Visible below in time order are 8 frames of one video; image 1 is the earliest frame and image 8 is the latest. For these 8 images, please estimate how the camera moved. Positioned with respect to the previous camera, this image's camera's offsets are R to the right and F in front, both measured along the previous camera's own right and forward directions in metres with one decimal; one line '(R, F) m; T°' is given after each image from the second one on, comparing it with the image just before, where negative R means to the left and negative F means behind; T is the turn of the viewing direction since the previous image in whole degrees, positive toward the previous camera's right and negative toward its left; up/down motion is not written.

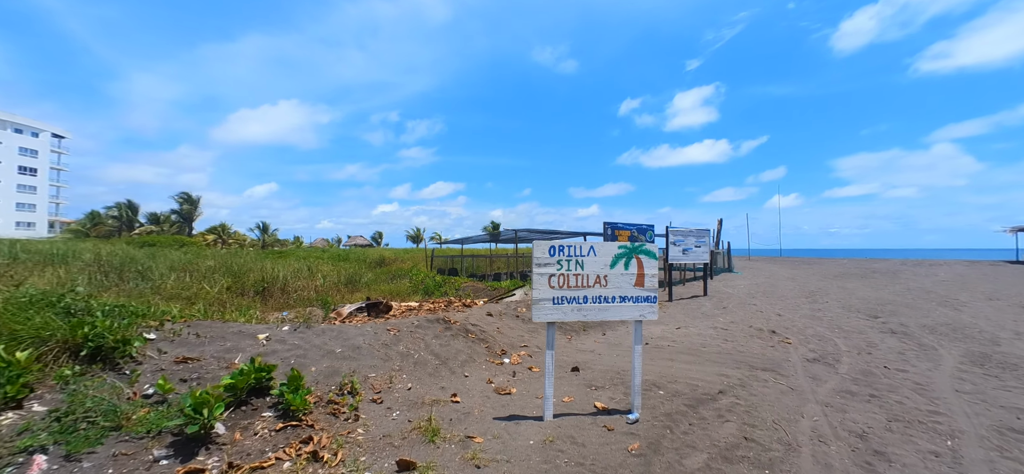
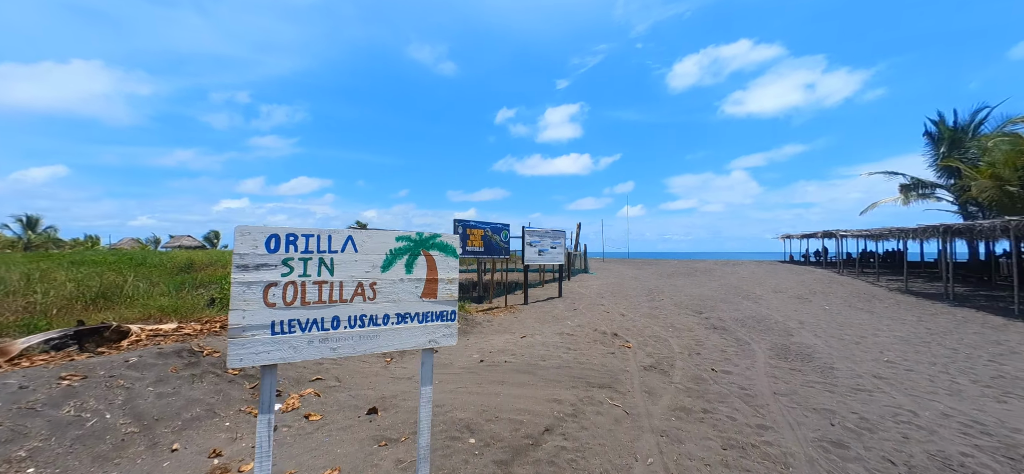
(+0.8, +1.1) m; +17°
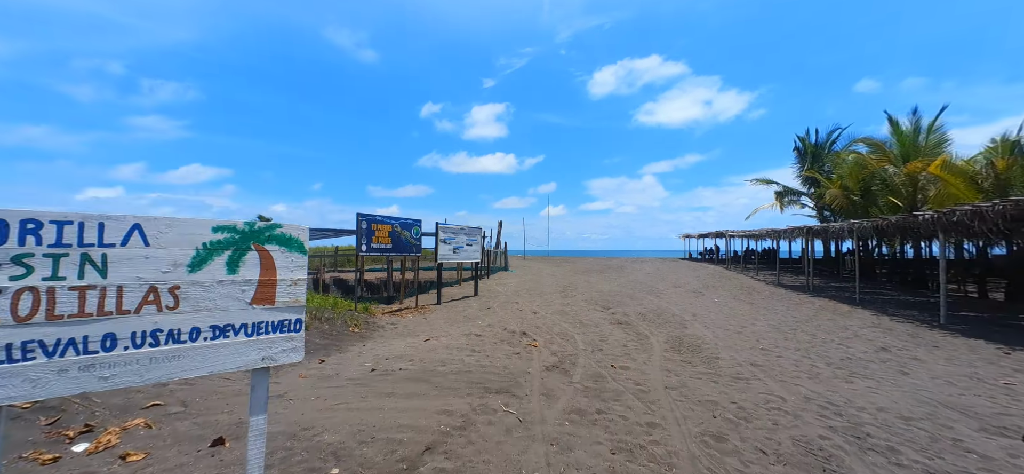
(+0.3, +0.3) m; +11°
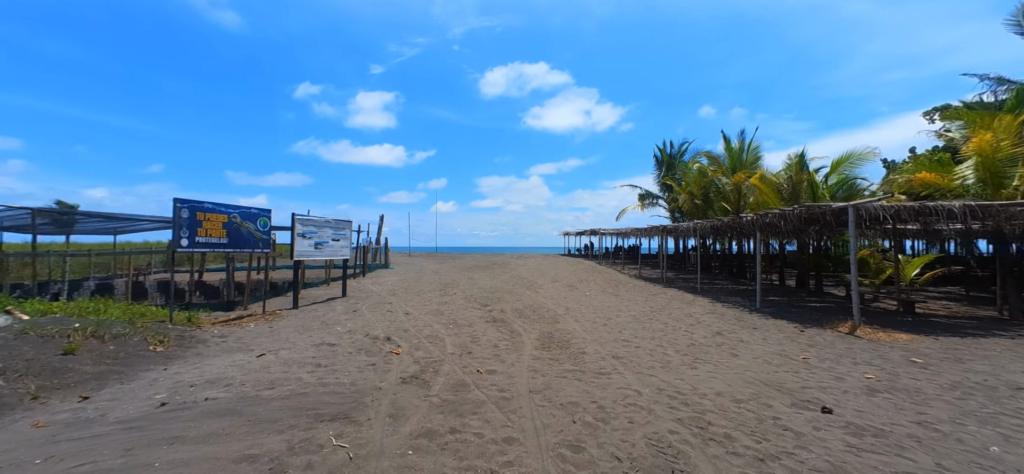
(+0.4, +0.5) m; +16°
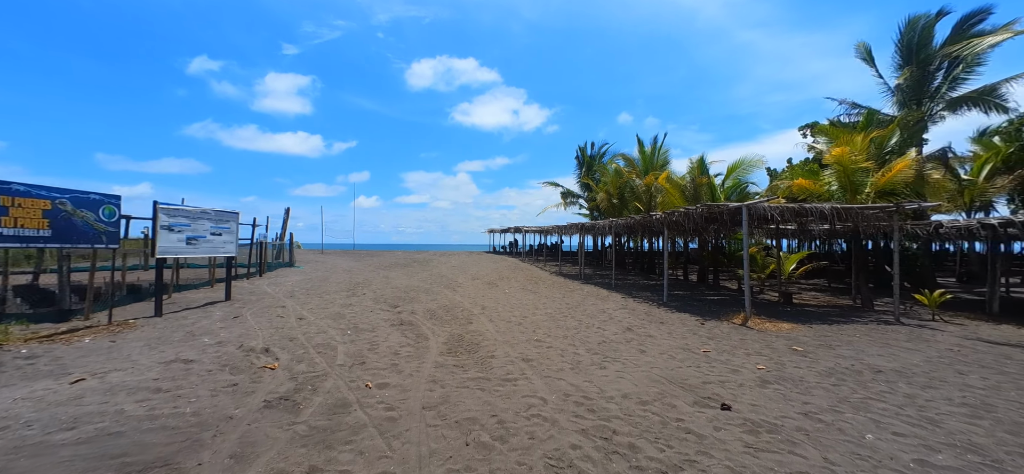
(+0.3, +0.5) m; +10°
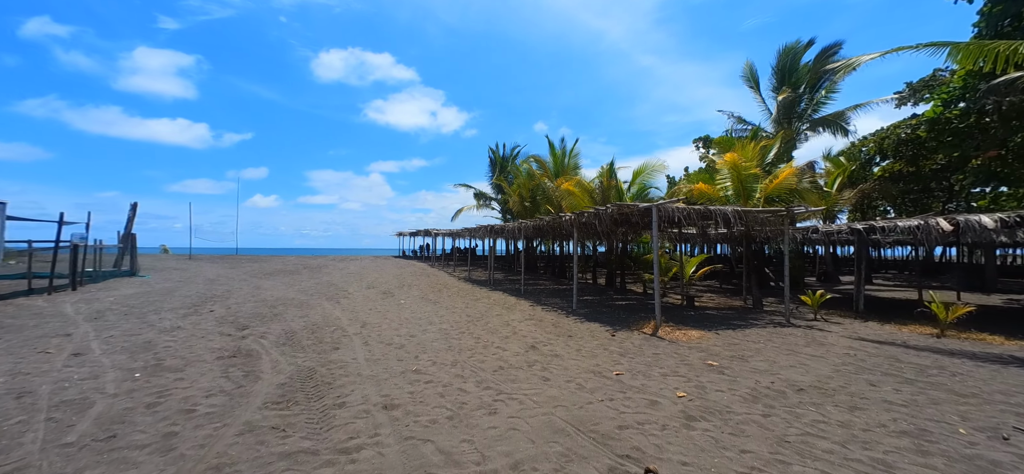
(+0.5, +1.4) m; +12°
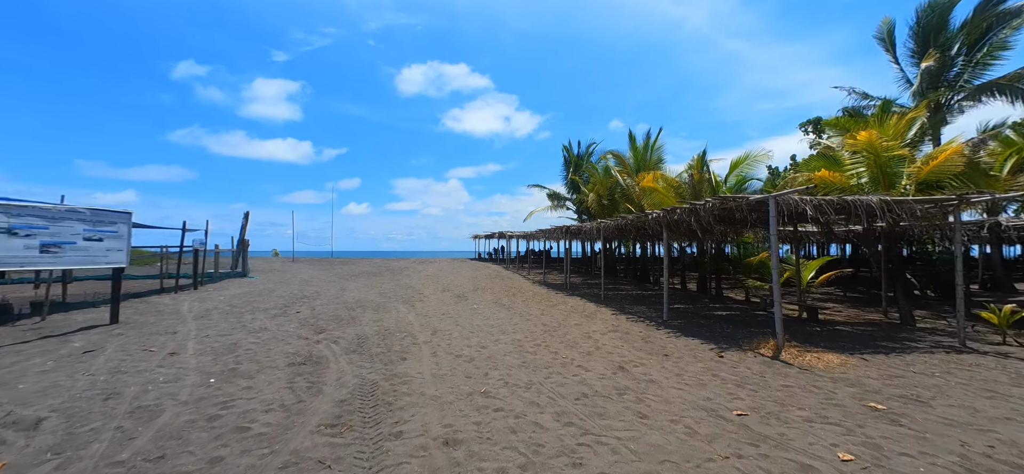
(-0.1, +0.8) m; -11°
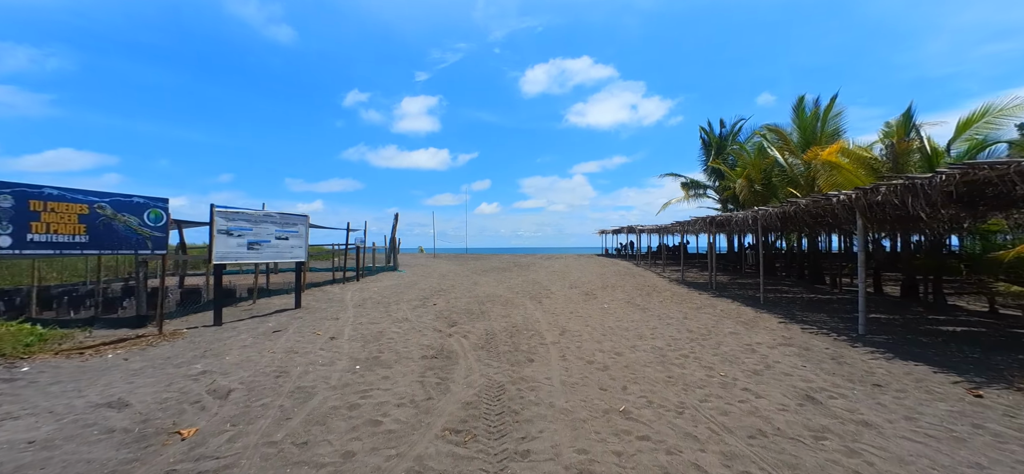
(-0.1, +0.6) m; -18°
